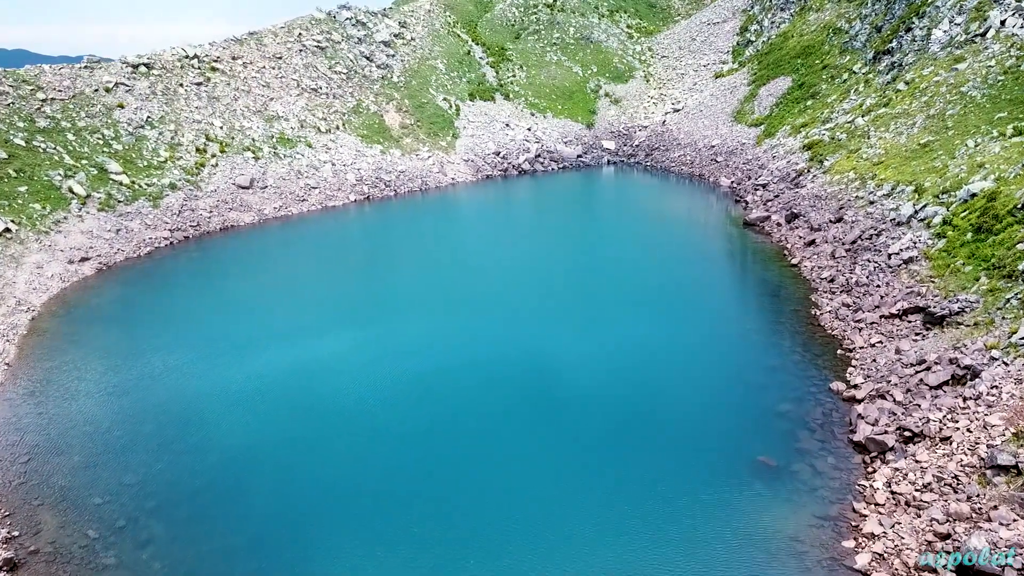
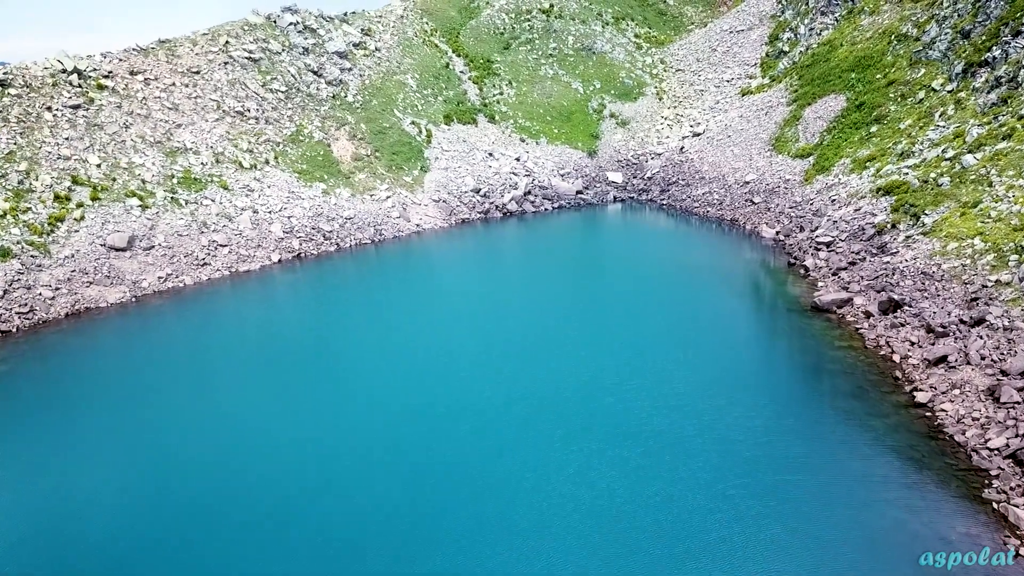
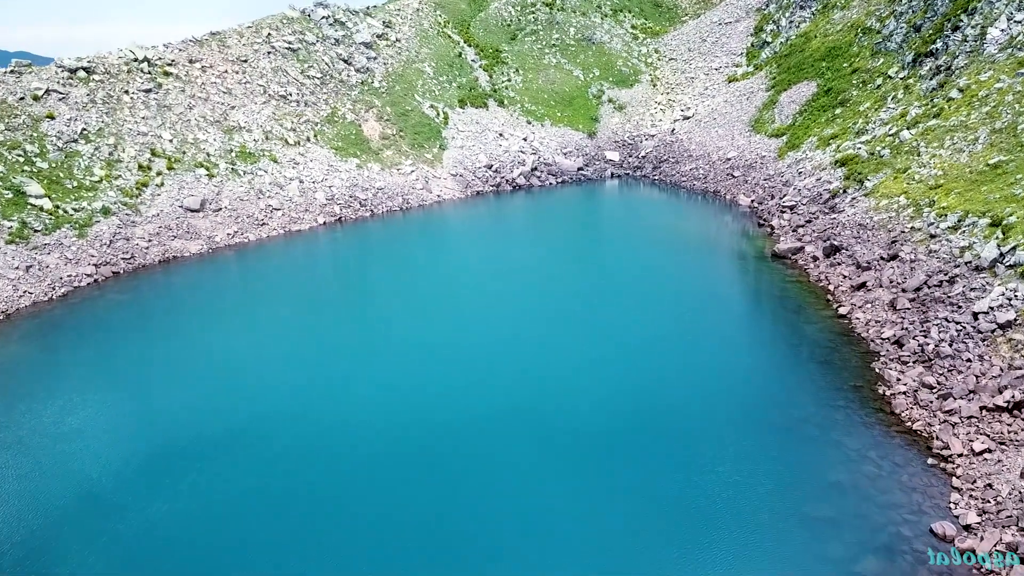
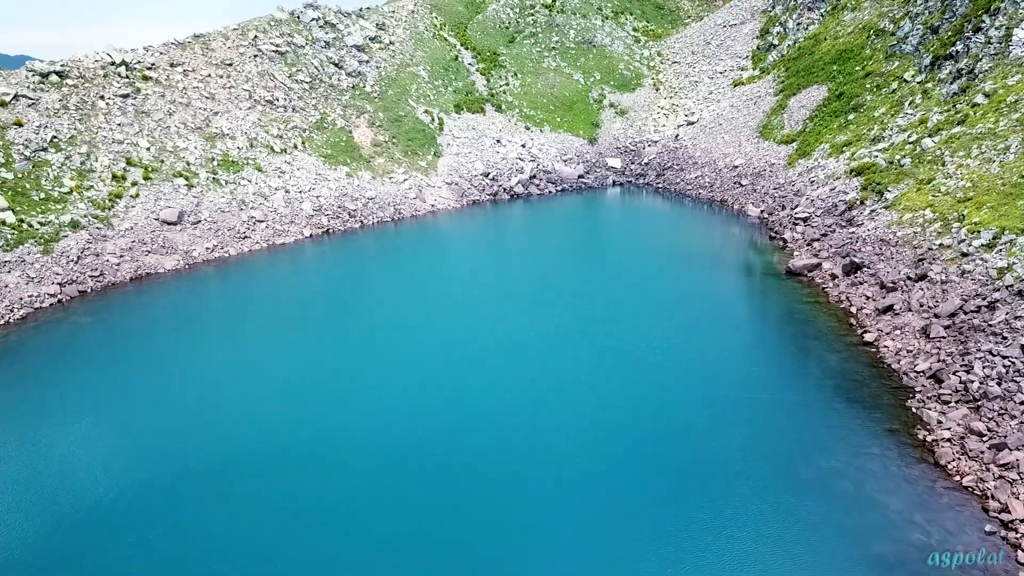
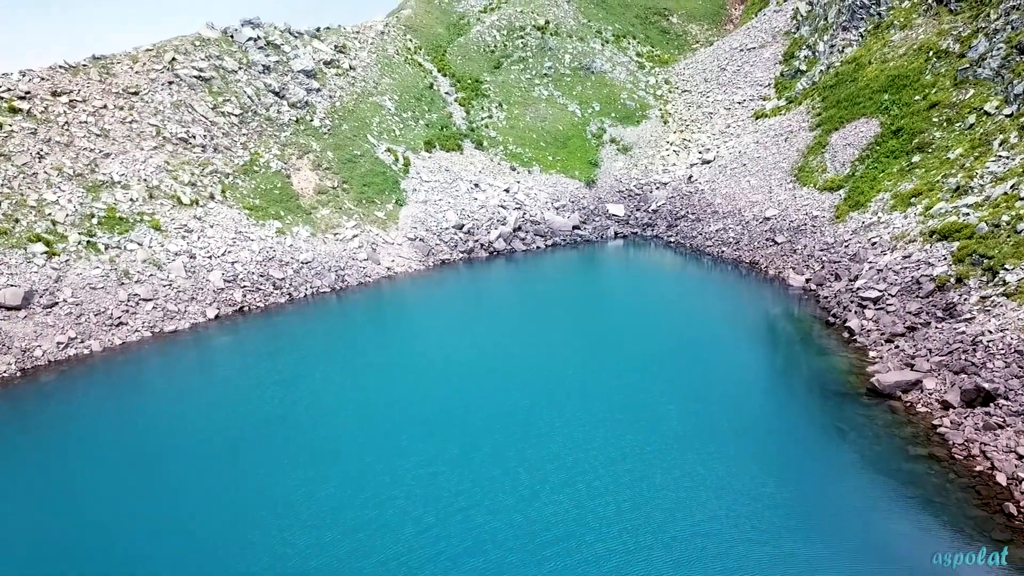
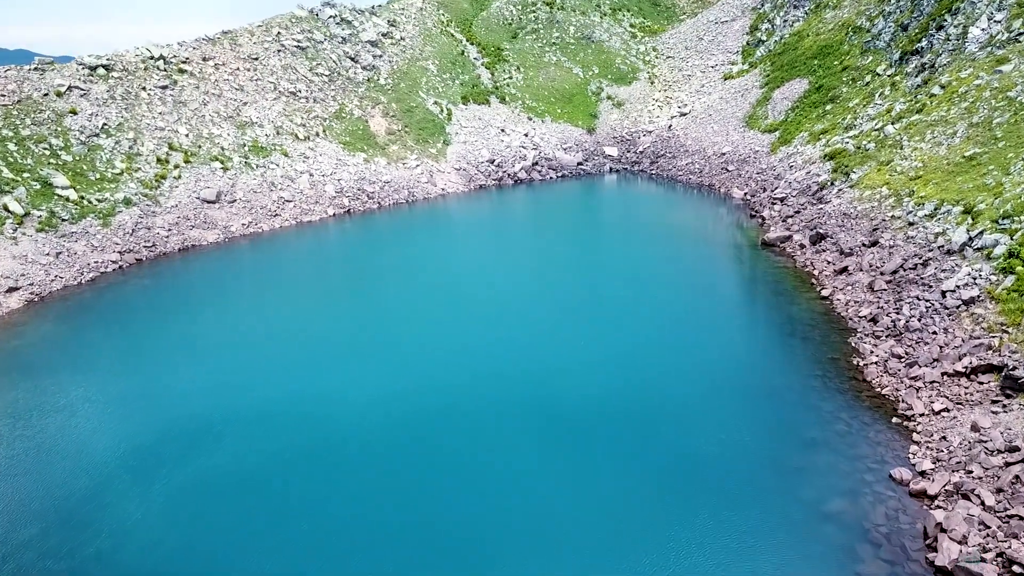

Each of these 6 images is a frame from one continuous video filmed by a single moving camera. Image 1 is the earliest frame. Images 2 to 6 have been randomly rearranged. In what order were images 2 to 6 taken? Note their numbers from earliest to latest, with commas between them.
6, 3, 4, 2, 5
